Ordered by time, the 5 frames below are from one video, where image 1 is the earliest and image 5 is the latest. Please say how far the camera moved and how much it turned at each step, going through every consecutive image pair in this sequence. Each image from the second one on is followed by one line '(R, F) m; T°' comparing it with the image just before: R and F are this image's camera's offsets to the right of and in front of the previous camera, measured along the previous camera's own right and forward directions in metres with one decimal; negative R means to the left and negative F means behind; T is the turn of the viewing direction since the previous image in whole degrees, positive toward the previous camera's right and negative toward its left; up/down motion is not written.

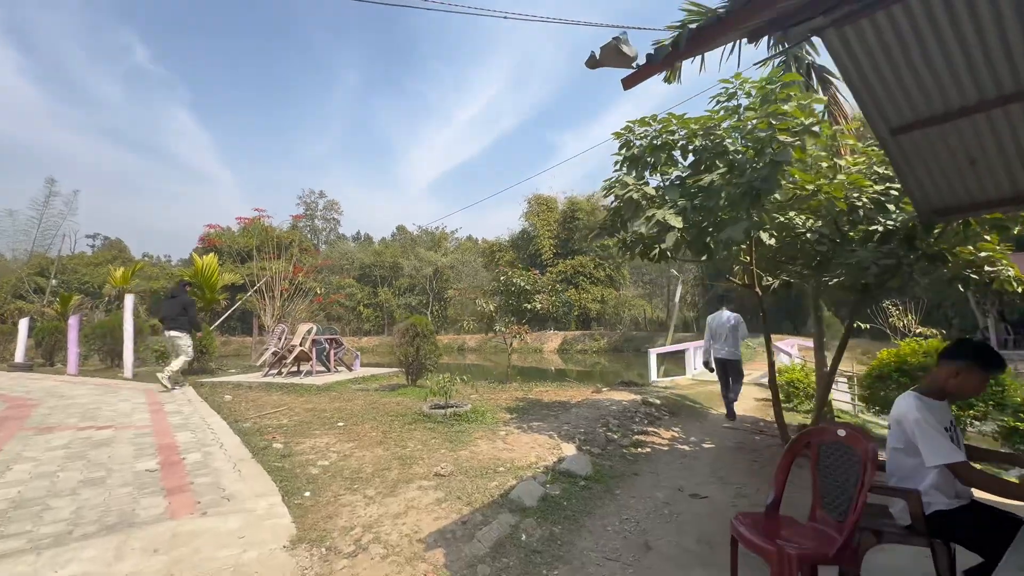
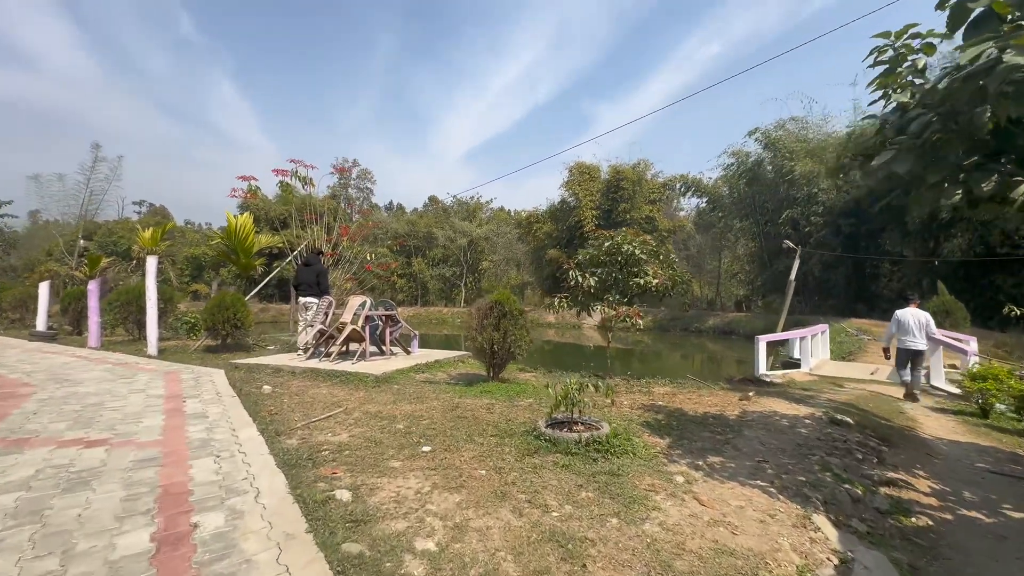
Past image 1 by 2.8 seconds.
(-1.3, +2.1) m; -4°
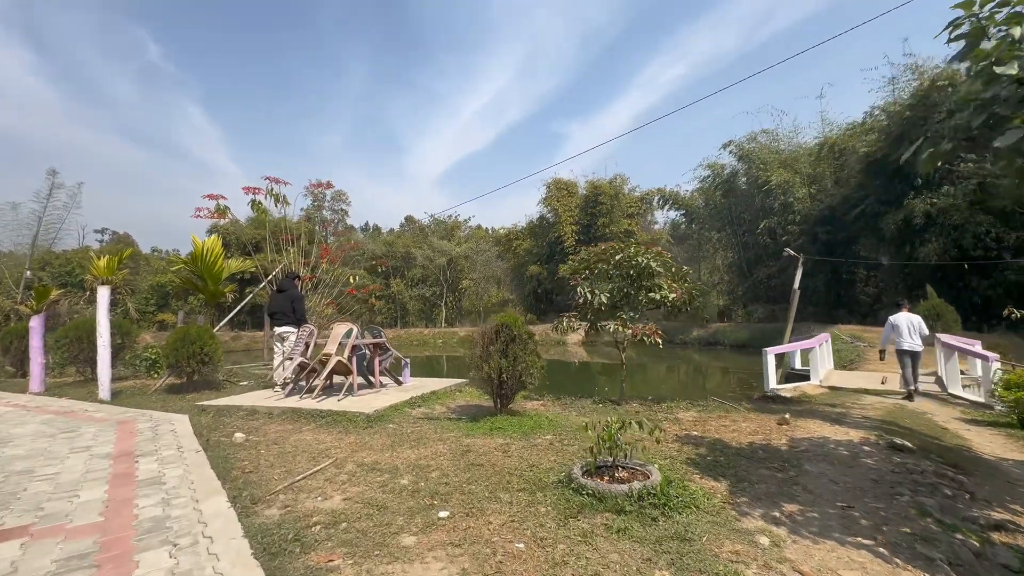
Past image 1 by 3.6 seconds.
(-0.4, +0.7) m; +3°
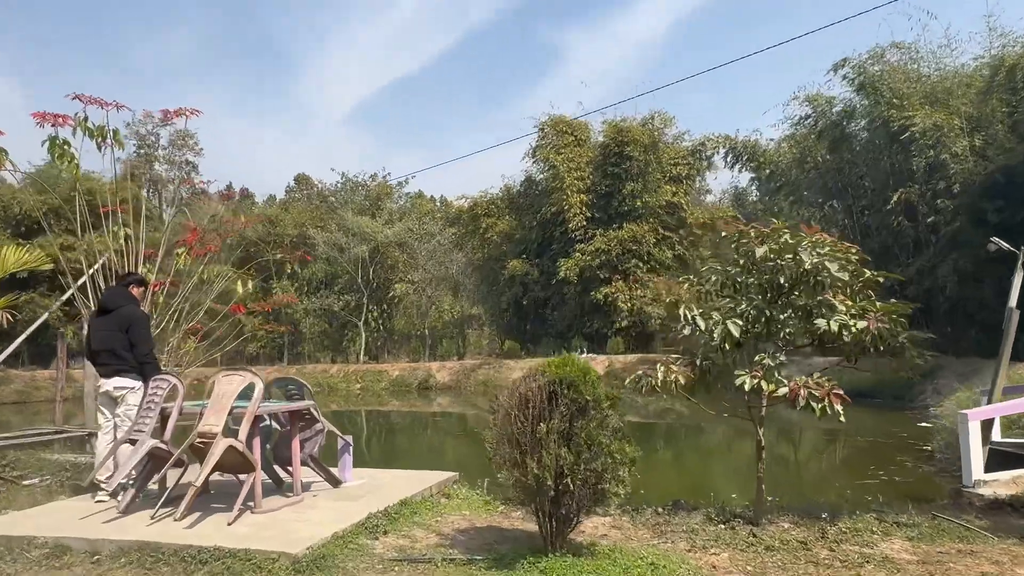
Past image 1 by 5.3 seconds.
(-1.2, +3.6) m; +11°
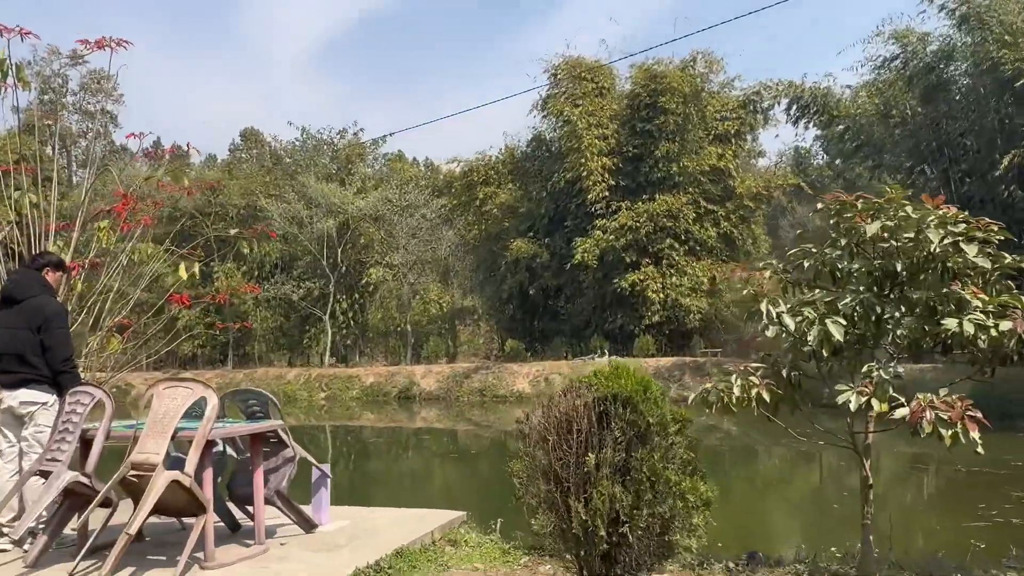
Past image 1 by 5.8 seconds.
(-0.3, +1.2) m; +1°
